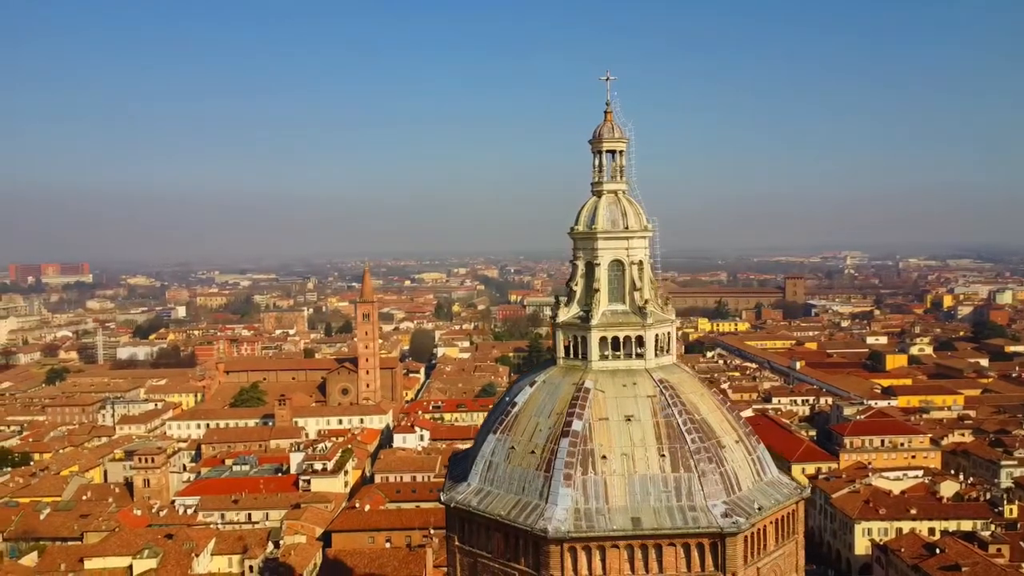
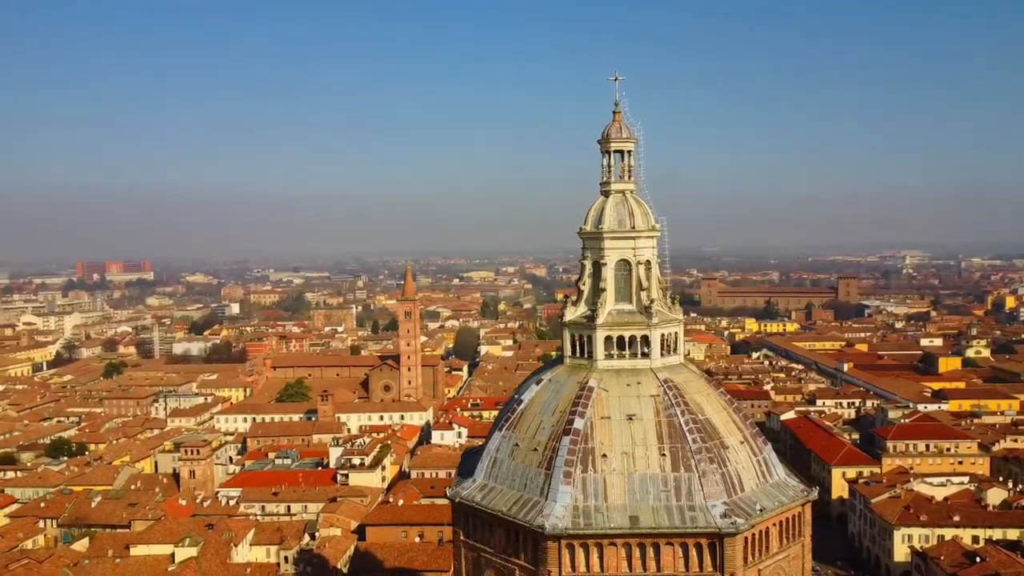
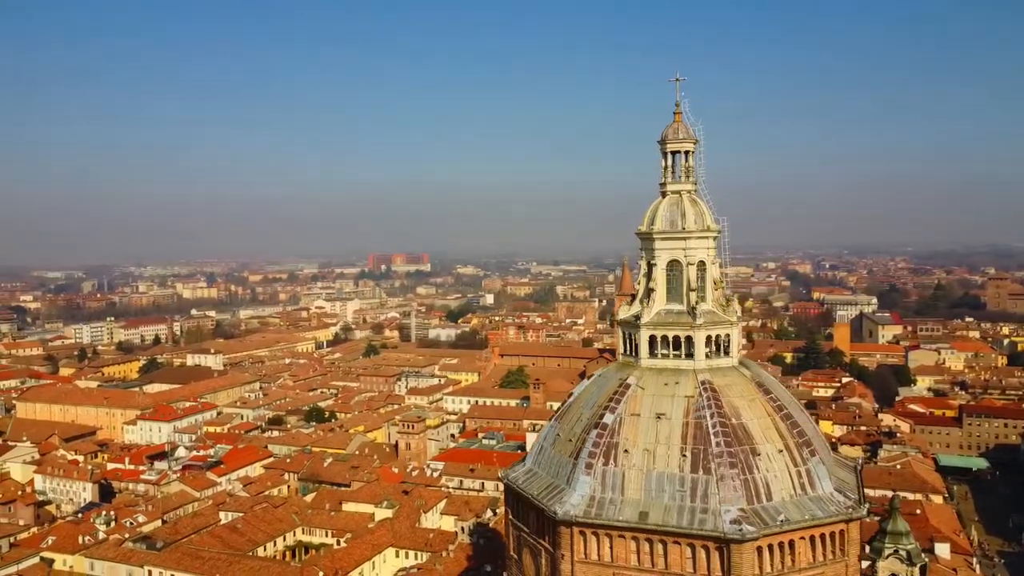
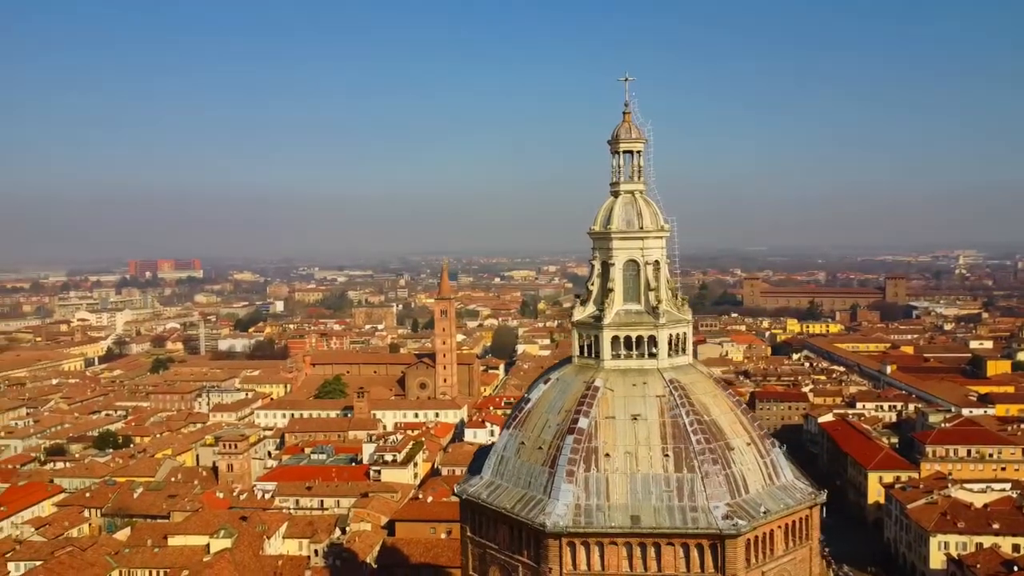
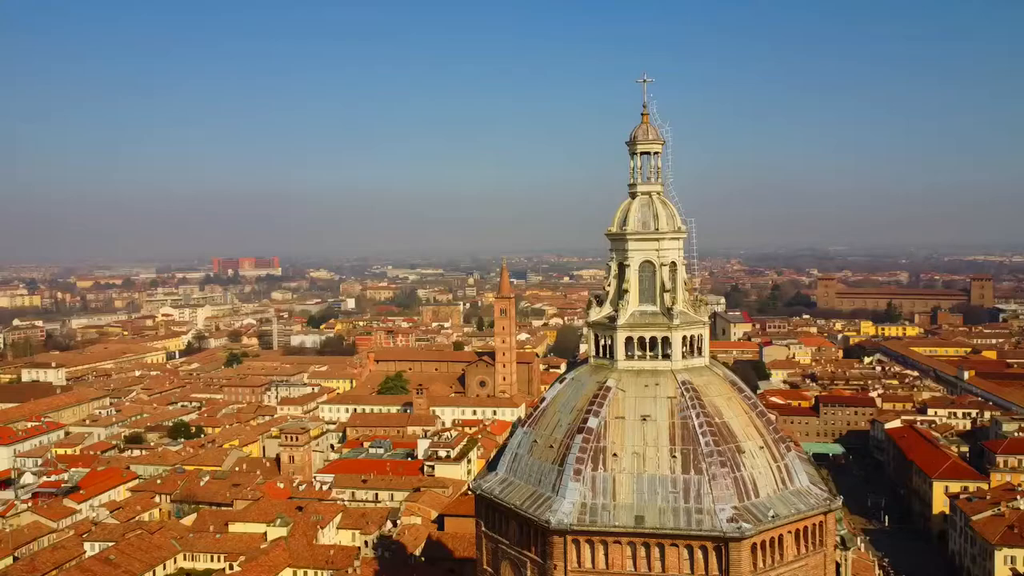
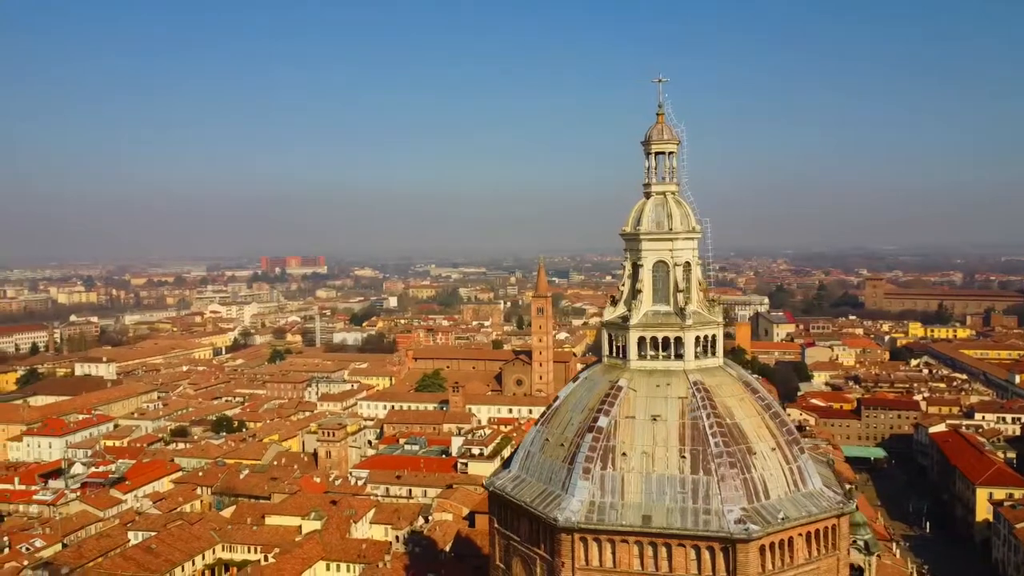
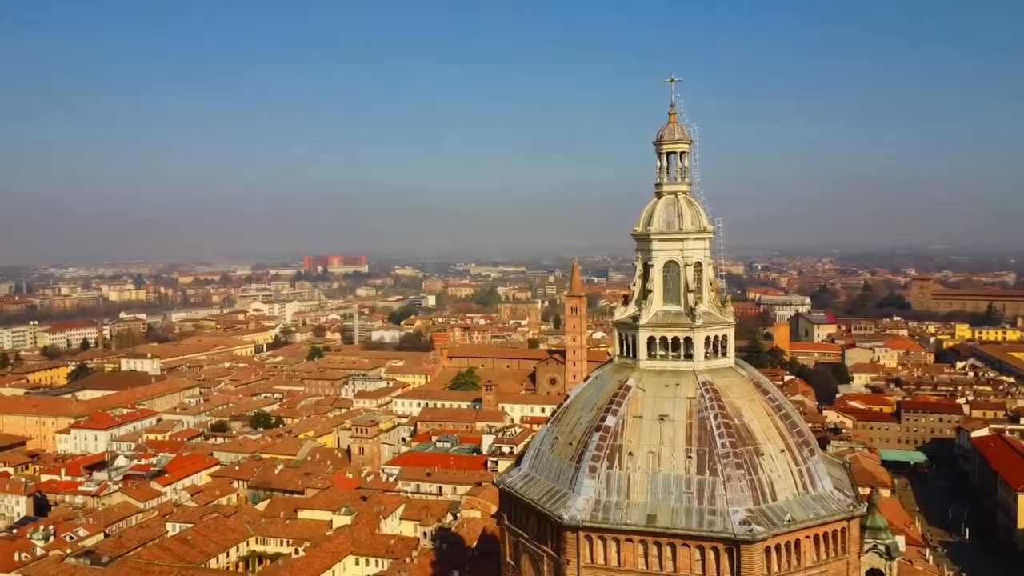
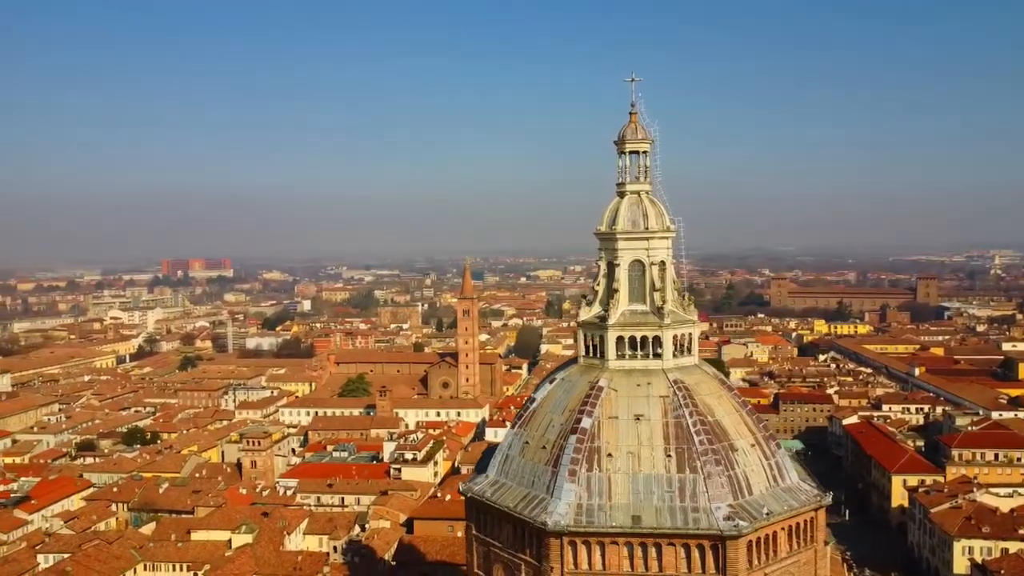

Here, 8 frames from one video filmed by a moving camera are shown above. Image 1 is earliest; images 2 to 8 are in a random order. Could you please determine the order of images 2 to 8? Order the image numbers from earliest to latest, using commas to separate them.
2, 4, 8, 5, 6, 7, 3
